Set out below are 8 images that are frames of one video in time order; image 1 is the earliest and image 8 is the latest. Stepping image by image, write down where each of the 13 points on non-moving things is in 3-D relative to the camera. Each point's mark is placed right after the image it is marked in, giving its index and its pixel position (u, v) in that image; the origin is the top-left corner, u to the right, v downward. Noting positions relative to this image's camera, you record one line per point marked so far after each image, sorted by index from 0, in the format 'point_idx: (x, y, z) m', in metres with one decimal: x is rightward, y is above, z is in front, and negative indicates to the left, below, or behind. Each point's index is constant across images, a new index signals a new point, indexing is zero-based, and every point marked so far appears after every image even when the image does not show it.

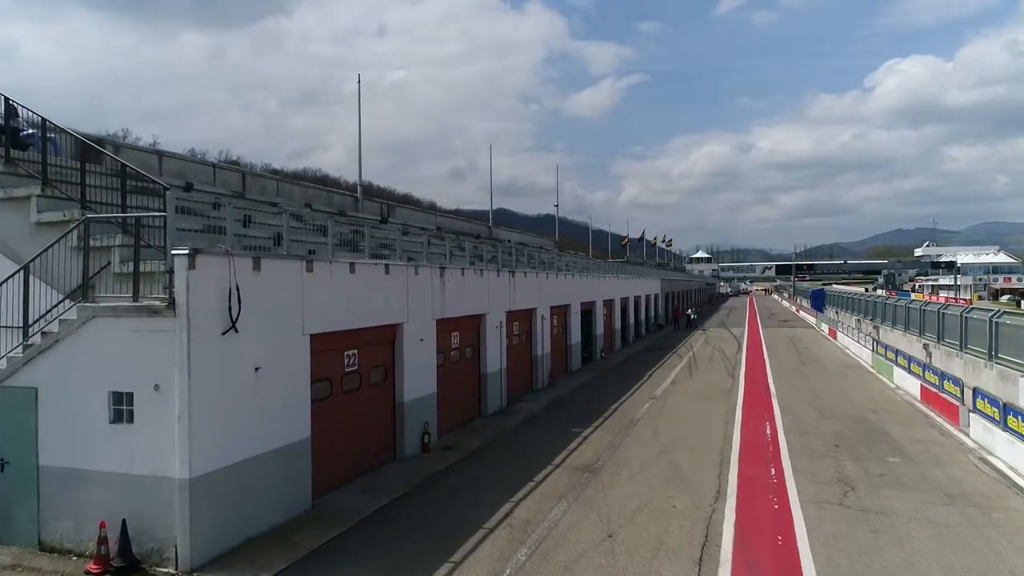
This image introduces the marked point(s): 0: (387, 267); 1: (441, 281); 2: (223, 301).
0: (-2.1, +0.3, +11.2) m
1: (-1.4, +0.1, +13.2) m
2: (-3.2, -0.2, +7.6) m
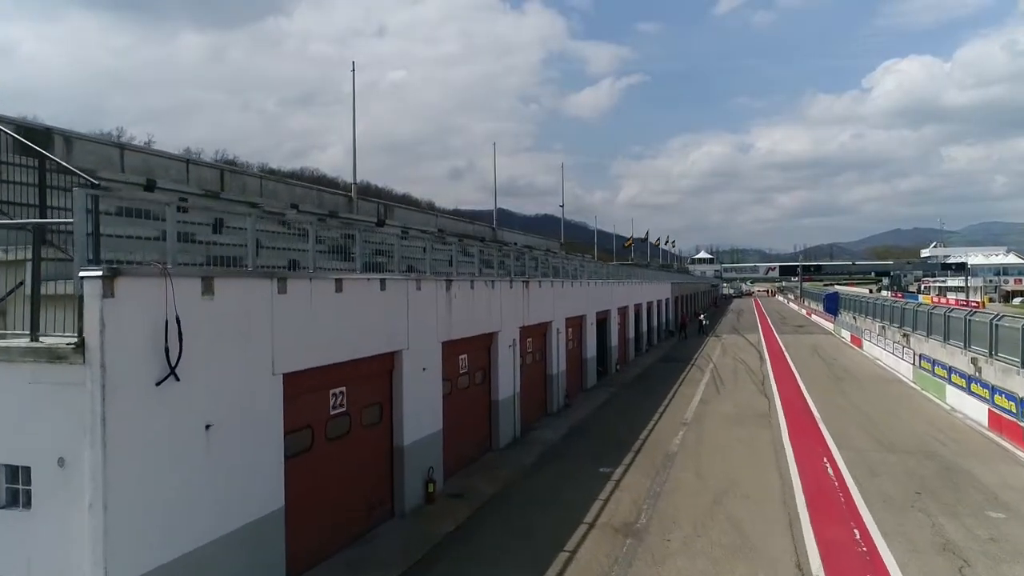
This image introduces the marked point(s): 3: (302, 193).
0: (-1.8, +0.1, +9.2) m
1: (-1.1, -0.1, +11.2) m
2: (-2.9, -0.4, +5.5) m
3: (-5.9, +2.6, +18.9) m
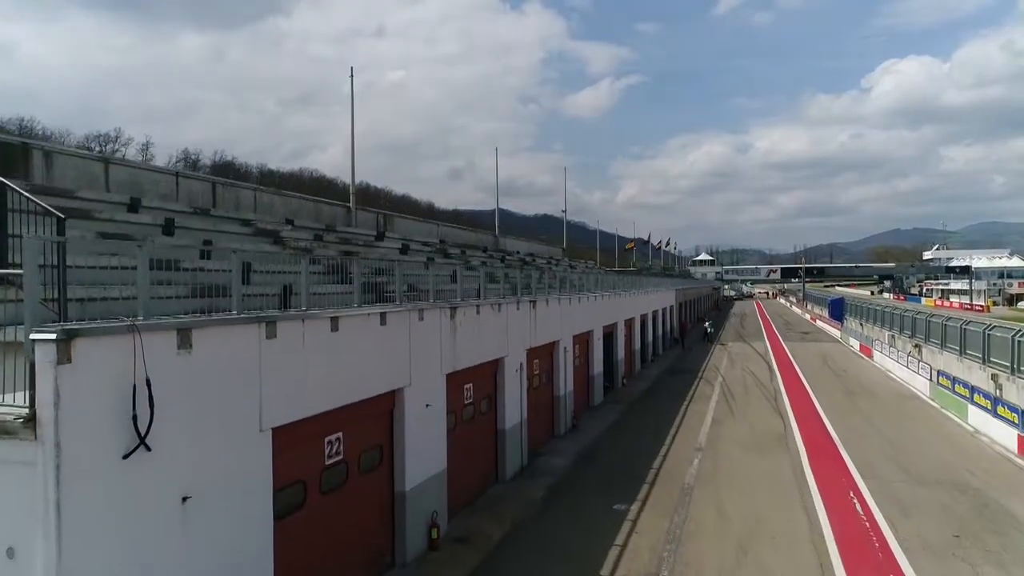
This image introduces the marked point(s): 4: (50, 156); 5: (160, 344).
0: (-1.6, -0.3, +8.5) m
1: (-0.9, -0.6, +10.5) m
2: (-2.8, -0.8, +4.8) m
3: (-5.8, +2.2, +18.2) m
4: (-7.9, +2.3, +11.6) m
5: (-2.7, -0.4, +5.2) m
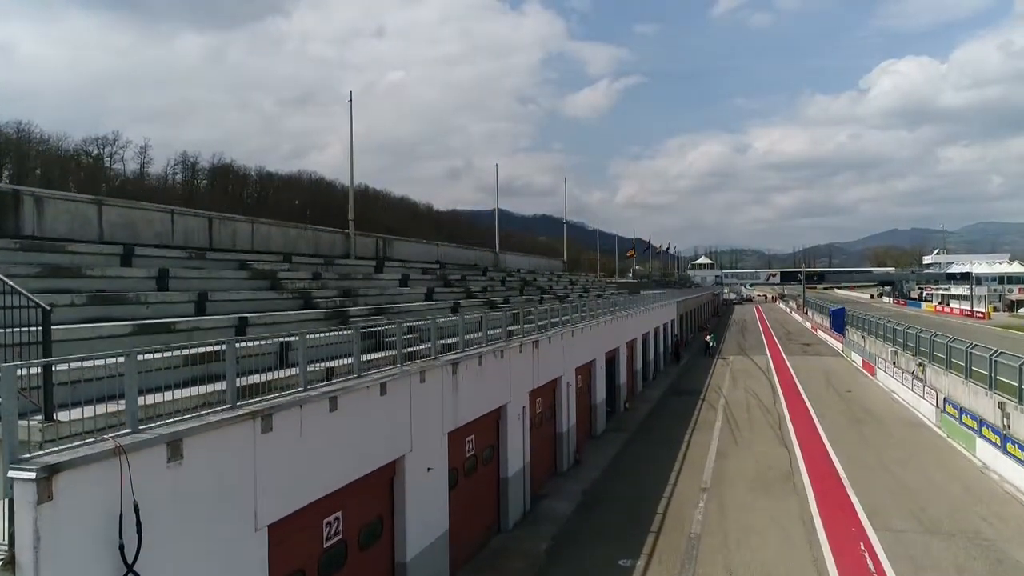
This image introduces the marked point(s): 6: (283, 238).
0: (-1.6, -1.2, +8.2) m
1: (-0.9, -1.4, +10.2) m
2: (-2.7, -1.7, +4.5) m
3: (-5.7, +1.4, +17.9) m
4: (-7.9, +1.4, +11.3) m
5: (-2.6, -1.2, +4.9) m
6: (-5.9, +1.3, +17.4) m
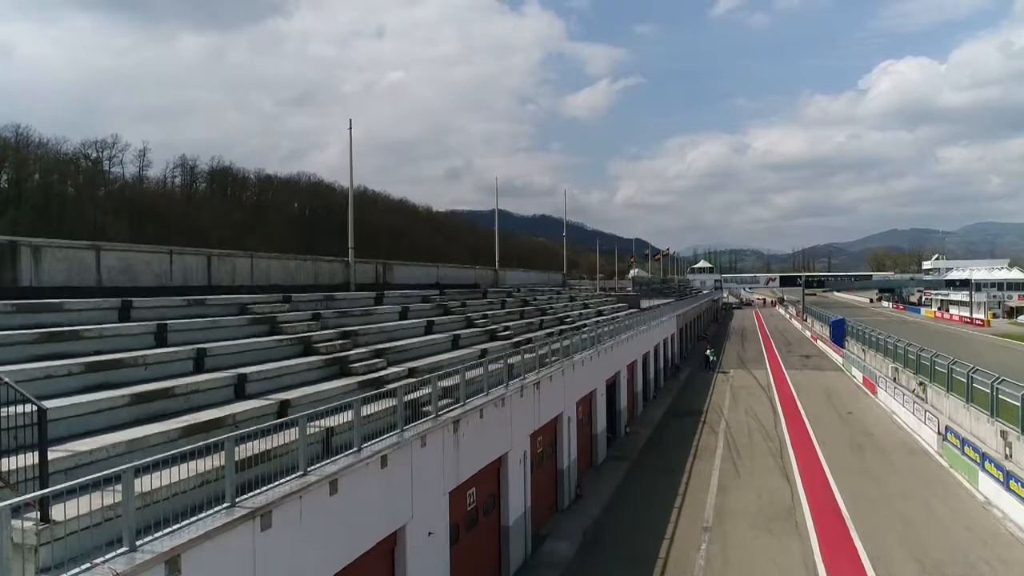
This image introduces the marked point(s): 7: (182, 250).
0: (-1.5, -2.0, +8.1) m
1: (-0.9, -2.2, +10.1) m
2: (-2.7, -2.5, +4.4) m
3: (-5.7, +0.6, +17.8) m
4: (-7.9, +0.6, +11.2) m
5: (-2.6, -2.1, +4.8) m
6: (-5.9, +0.4, +17.3) m
7: (-6.9, +0.8, +14.1) m
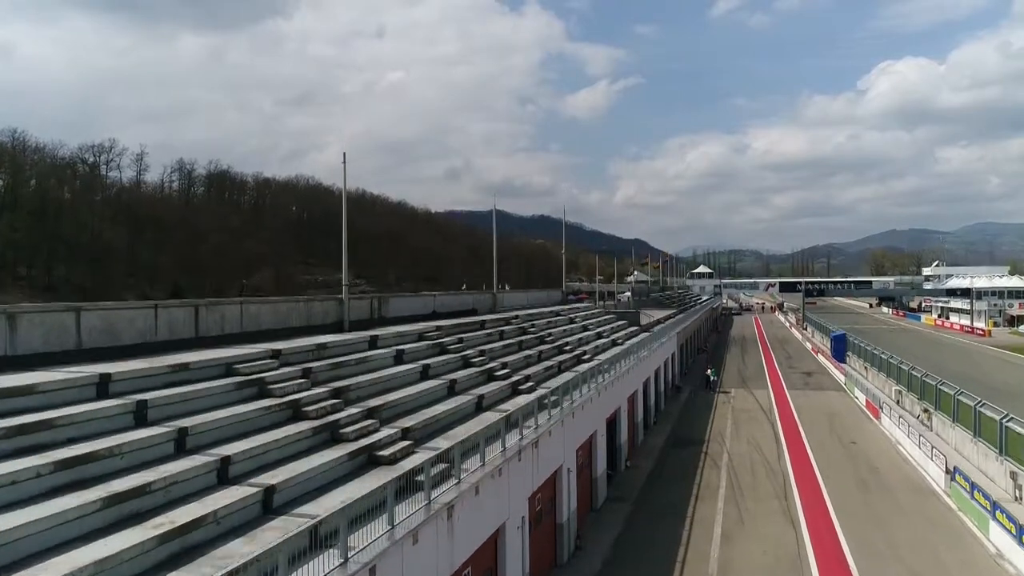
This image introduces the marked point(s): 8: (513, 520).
0: (-1.6, -3.1, +7.6) m
1: (-0.9, -3.3, +9.6) m
2: (-2.7, -3.6, +4.0) m
3: (-5.8, -0.6, +17.4) m
4: (-7.9, -0.5, +10.7) m
5: (-2.6, -3.2, +4.3) m
6: (-6.0, -0.7, +16.8) m
7: (-7.0, -0.3, +13.6) m
8: (0.0, -4.2, +12.2) m
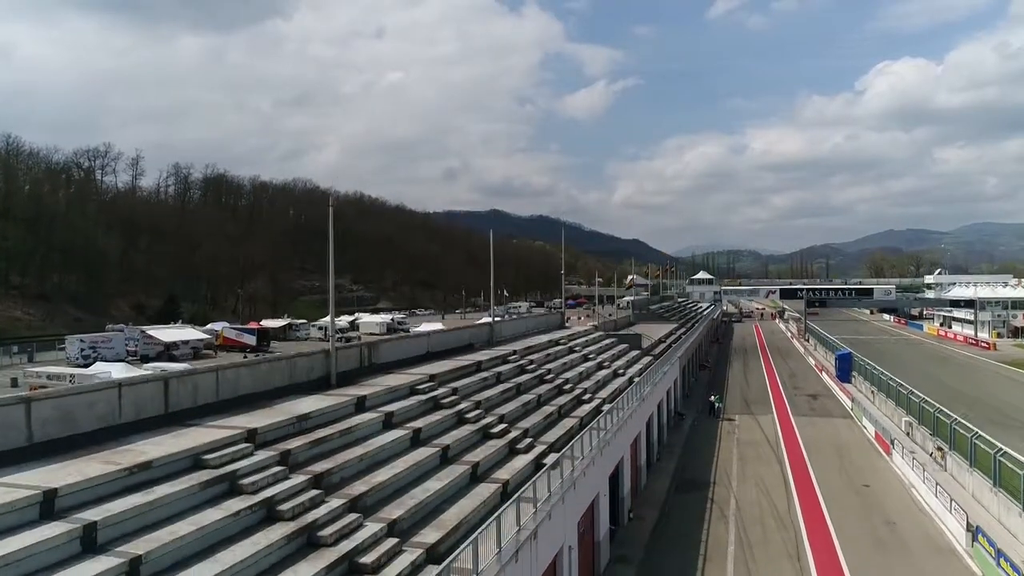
0: (-1.6, -4.5, +6.5) m
1: (-1.0, -4.8, +8.5) m
2: (-2.8, -5.0, +2.8) m
3: (-5.8, -2.0, +16.2) m
4: (-8.0, -1.9, +9.5) m
5: (-2.7, -4.6, +3.2) m
6: (-6.0, -2.1, +15.7) m
7: (-7.0, -1.7, +12.5) m
8: (0.0, -5.6, +11.1) m
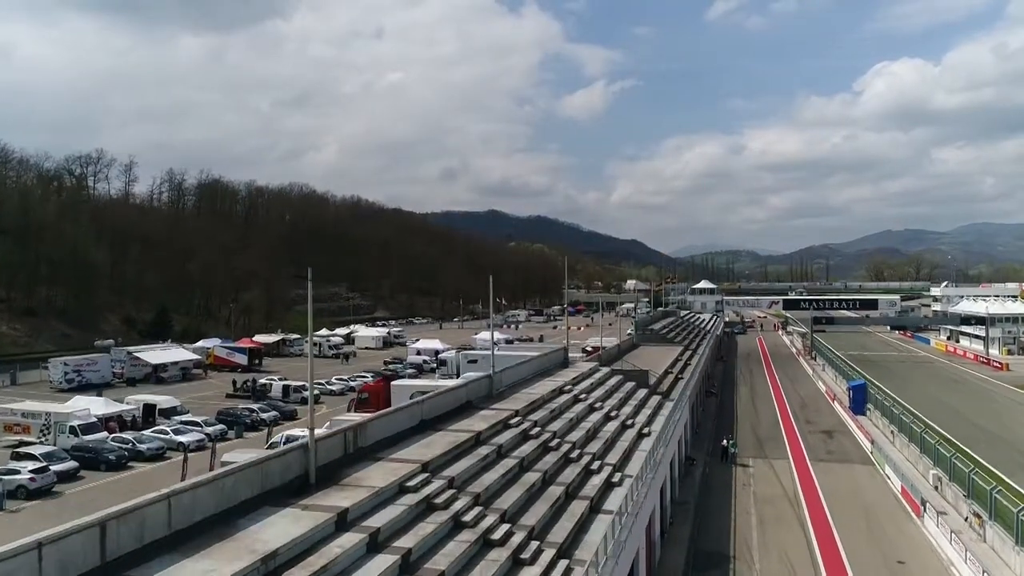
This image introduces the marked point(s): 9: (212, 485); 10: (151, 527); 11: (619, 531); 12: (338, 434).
0: (-1.5, -6.6, +4.2) m
1: (-0.9, -6.8, +6.3) m
2: (-2.7, -7.1, +0.6) m
3: (-5.7, -4.0, +14.0) m
4: (-7.9, -4.0, +7.3) m
5: (-2.6, -6.7, +0.9) m
6: (-5.9, -4.1, +13.4) m
7: (-6.9, -3.8, +10.3) m
8: (+0.1, -7.7, +8.8) m
9: (-5.9, -3.9, +13.3) m
10: (-6.4, -4.3, +12.0) m
11: (+2.8, -6.3, +17.8) m
12: (-4.5, -3.8, +17.6) m
